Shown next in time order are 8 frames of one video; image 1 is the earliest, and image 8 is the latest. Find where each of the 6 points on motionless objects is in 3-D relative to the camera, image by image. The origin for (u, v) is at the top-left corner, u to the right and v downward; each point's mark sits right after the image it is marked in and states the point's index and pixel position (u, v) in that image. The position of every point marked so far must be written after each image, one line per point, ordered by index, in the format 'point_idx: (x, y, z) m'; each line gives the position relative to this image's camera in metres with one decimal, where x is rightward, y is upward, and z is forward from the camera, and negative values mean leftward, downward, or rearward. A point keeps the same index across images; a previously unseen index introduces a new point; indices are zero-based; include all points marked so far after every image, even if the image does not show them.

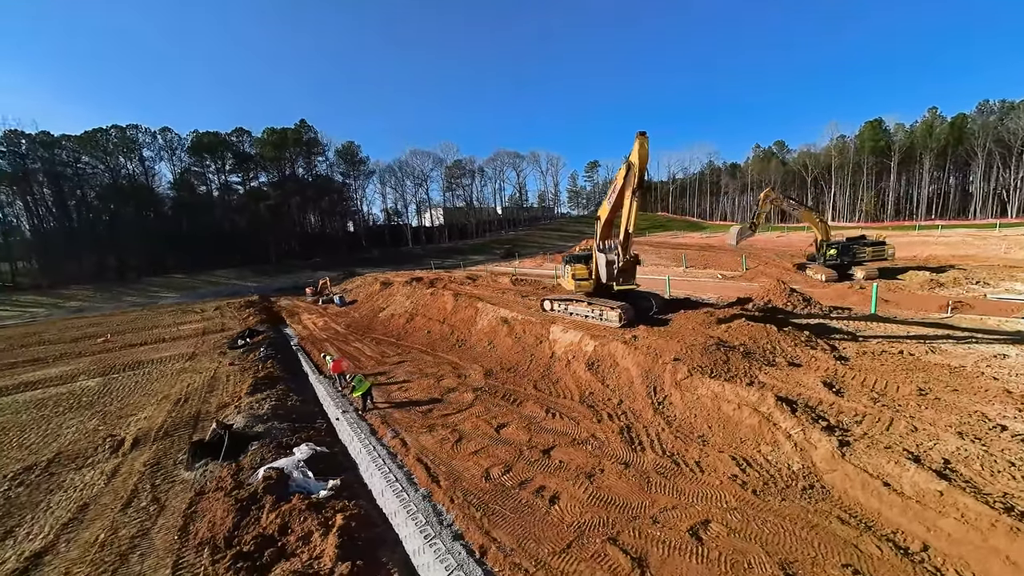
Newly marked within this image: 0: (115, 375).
0: (-15.2, -3.4, +13.6) m
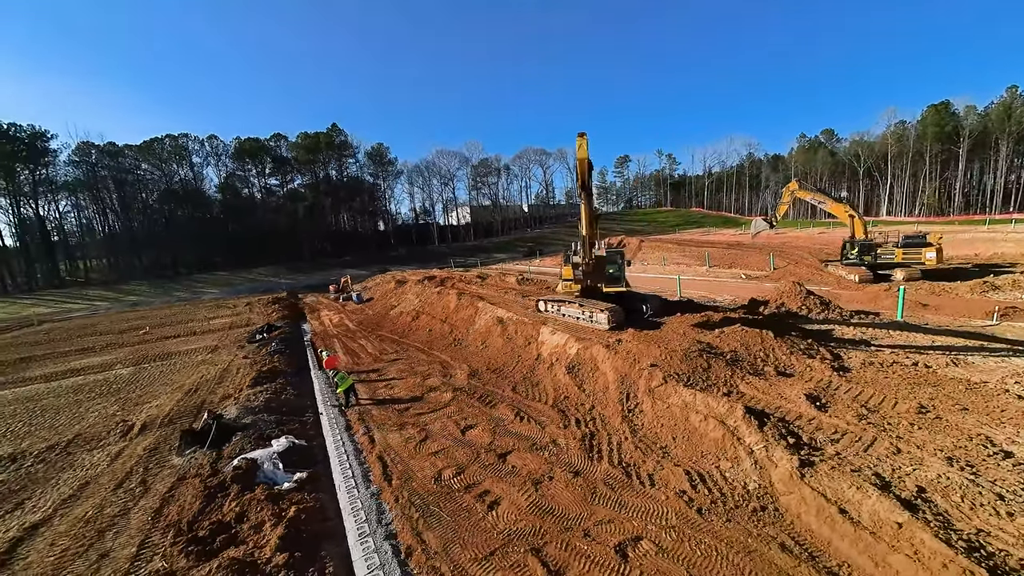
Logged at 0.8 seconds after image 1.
0: (-15.4, -3.3, +14.9) m
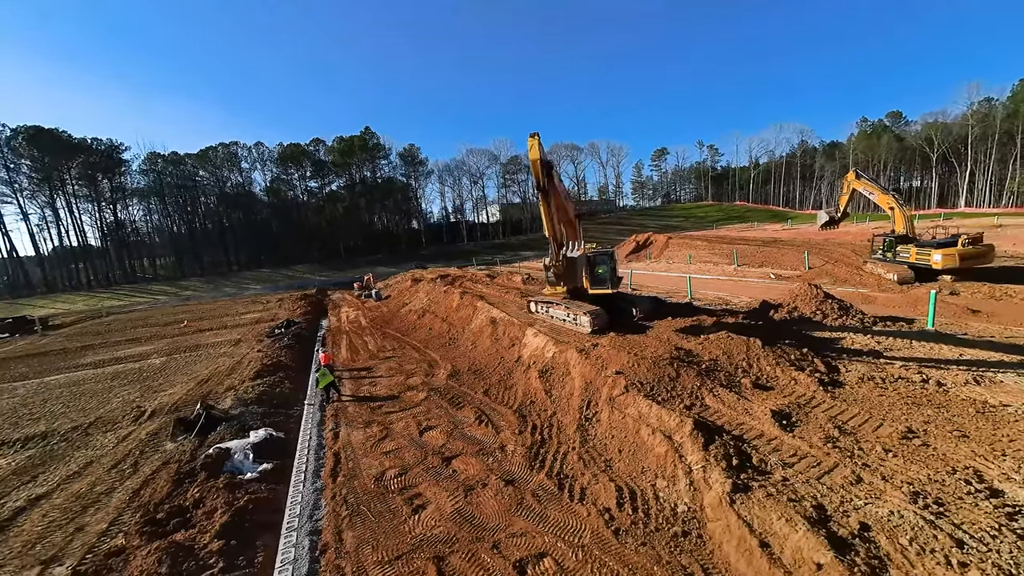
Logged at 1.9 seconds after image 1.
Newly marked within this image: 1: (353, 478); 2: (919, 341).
0: (-15.6, -3.1, +16.4) m
1: (-3.0, -3.6, +6.7) m
2: (+11.2, -1.4, +9.8) m
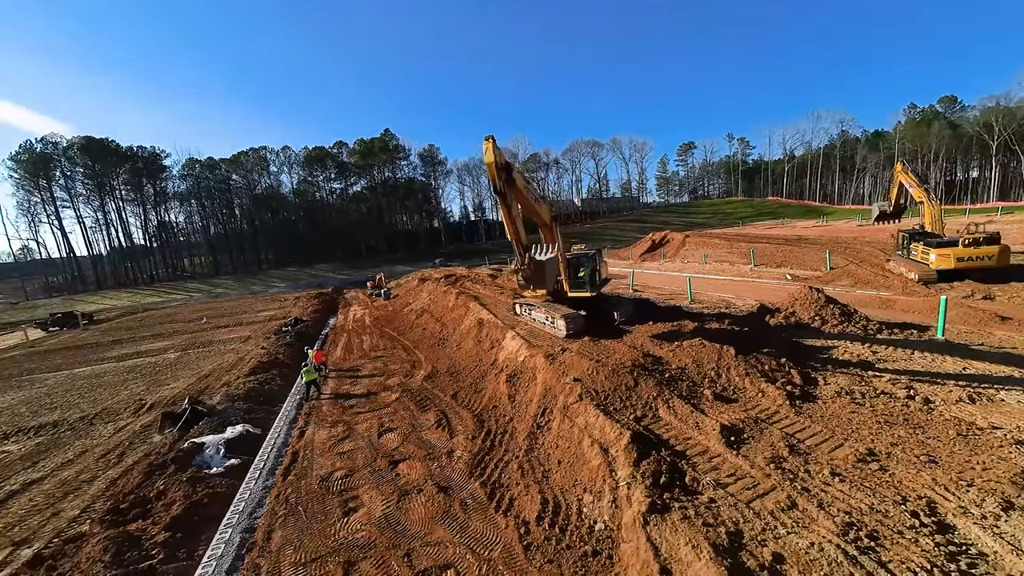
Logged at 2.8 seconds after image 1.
0: (-15.9, -3.1, +17.5) m
1: (-4.1, -3.7, +6.9) m
2: (+10.3, -1.6, +8.9) m
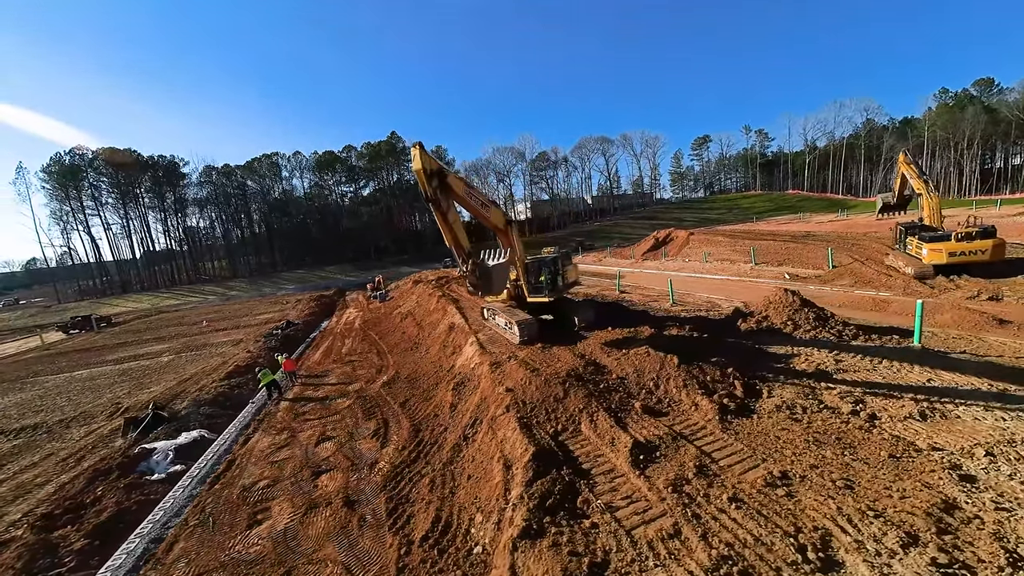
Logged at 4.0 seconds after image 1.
0: (-16.9, -3.4, +18.1) m
1: (-5.6, -3.9, +7.0) m
2: (+8.9, -1.7, +8.3) m
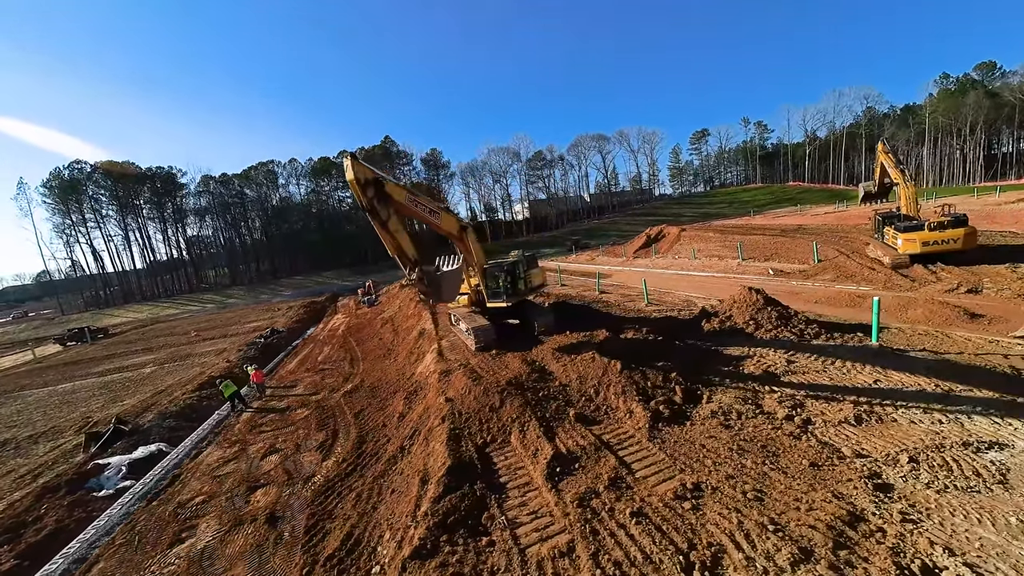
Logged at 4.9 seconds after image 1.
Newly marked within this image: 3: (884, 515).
0: (-18.0, -4.0, +18.3) m
1: (-6.8, -4.2, +7.0) m
2: (+7.6, -1.6, +8.1) m
3: (+4.4, -2.7, +4.2) m
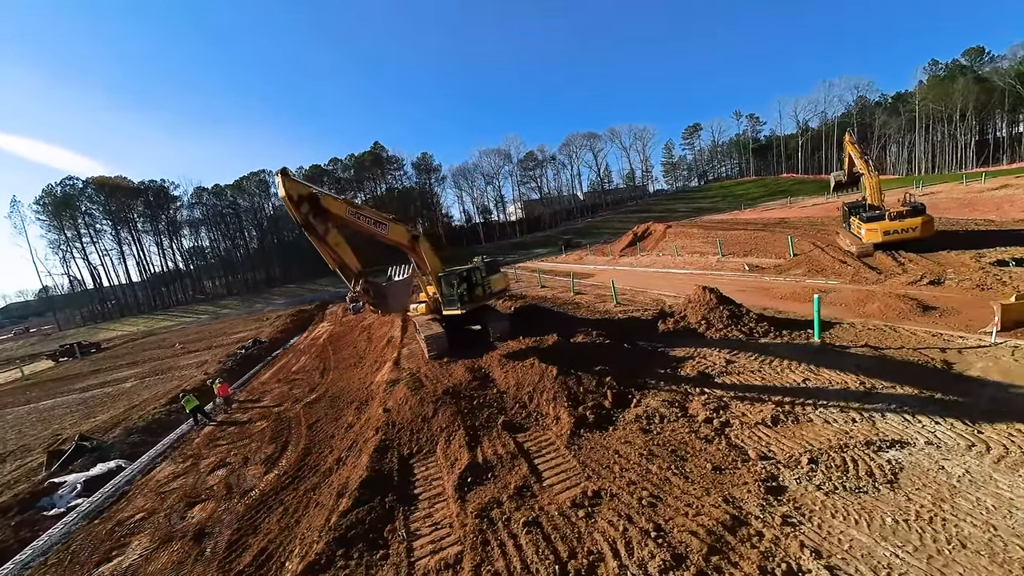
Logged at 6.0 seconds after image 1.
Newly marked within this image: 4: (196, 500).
0: (-19.2, -4.8, +18.5) m
1: (-8.1, -4.6, +7.1) m
2: (+6.2, -1.6, +8.1) m
3: (+3.1, -2.8, +4.3) m
4: (-6.4, -4.3, +7.2) m
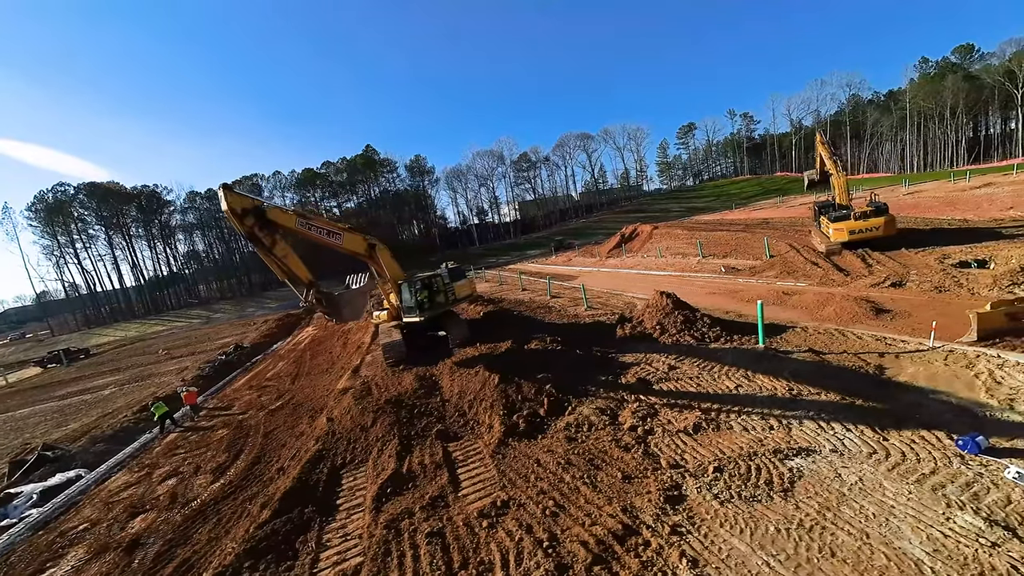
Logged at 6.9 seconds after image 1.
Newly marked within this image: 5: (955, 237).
0: (-20.5, -5.2, +18.6) m
1: (-9.3, -4.9, +7.2) m
2: (+4.9, -1.8, +8.2) m
3: (+1.8, -3.0, +4.4) m
4: (-7.7, -4.6, +7.4) m
5: (+20.0, +2.3, +16.1) m
